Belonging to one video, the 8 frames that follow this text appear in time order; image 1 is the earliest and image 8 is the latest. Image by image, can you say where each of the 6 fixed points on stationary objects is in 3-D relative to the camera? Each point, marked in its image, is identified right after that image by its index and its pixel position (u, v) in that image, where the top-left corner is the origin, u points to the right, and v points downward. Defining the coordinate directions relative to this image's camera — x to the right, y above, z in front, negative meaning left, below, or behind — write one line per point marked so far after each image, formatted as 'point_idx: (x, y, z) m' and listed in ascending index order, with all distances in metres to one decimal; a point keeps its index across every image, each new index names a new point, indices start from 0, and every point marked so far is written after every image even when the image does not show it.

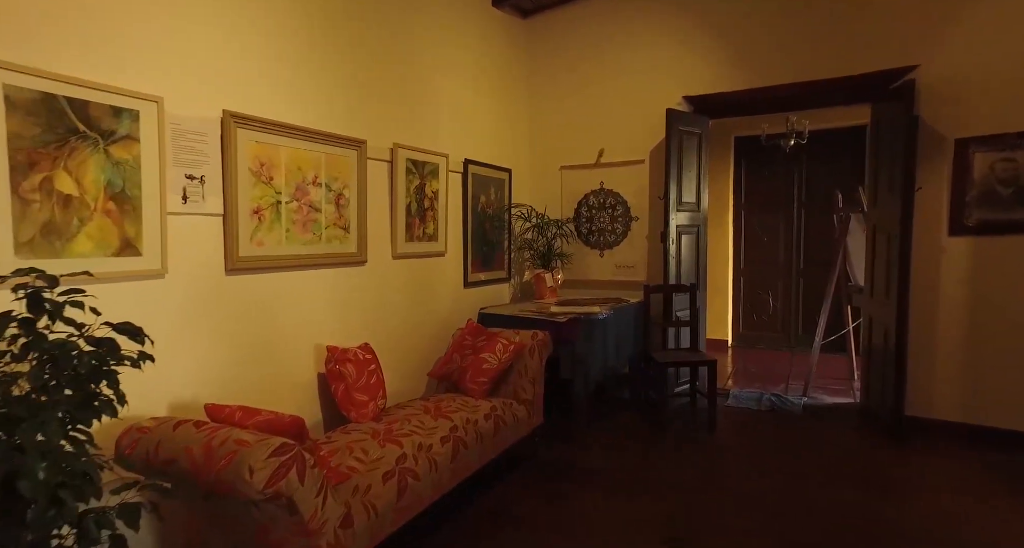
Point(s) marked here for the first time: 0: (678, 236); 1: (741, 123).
0: (+1.2, +0.3, +4.1) m
1: (+2.3, +1.5, +6.0) m
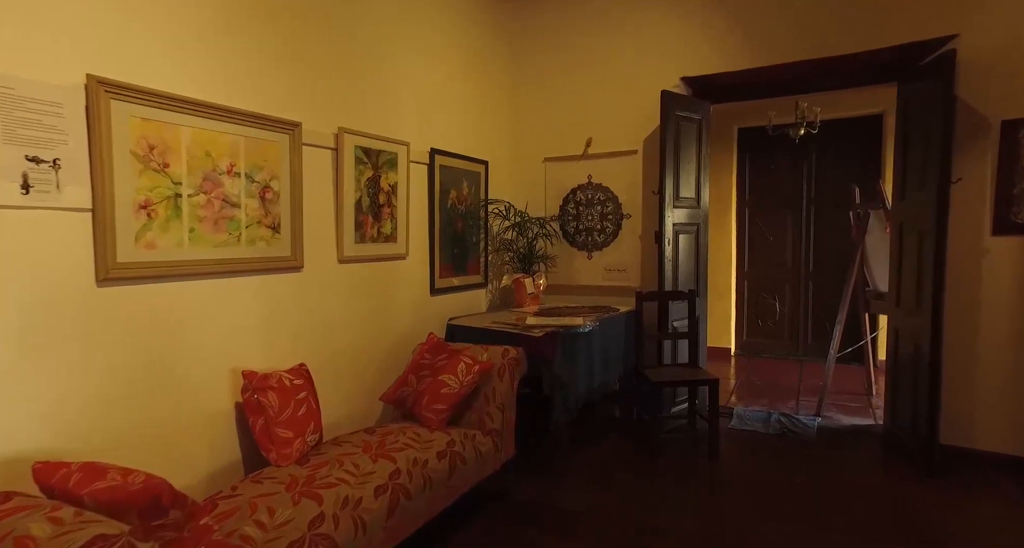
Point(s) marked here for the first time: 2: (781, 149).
0: (+1.0, +0.2, +3.6) m
1: (+2.2, +1.5, +5.5) m
2: (+2.6, +1.2, +5.6) m
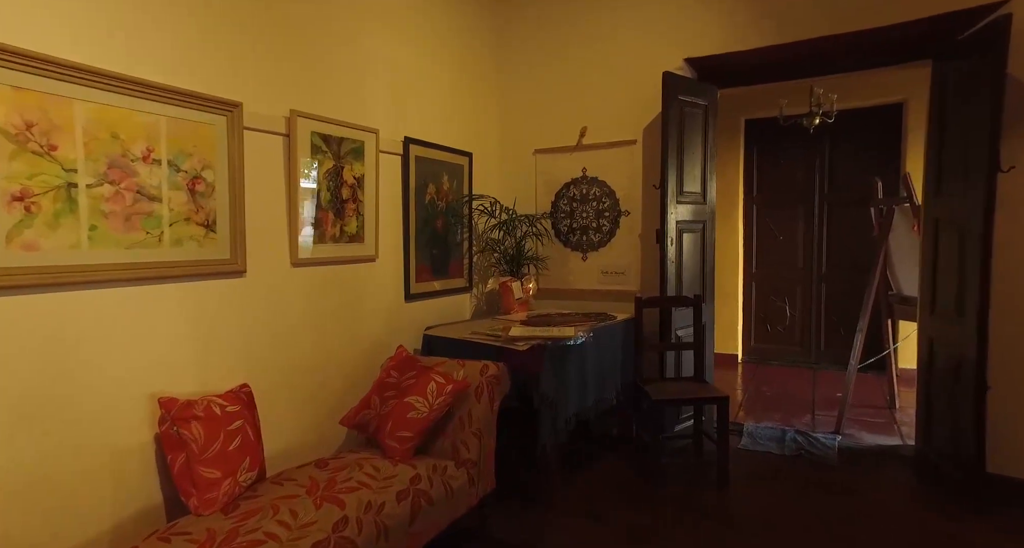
0: (+0.9, +0.2, +3.3) m
1: (+2.1, +1.5, +5.2) m
2: (+2.5, +1.2, +5.2) m
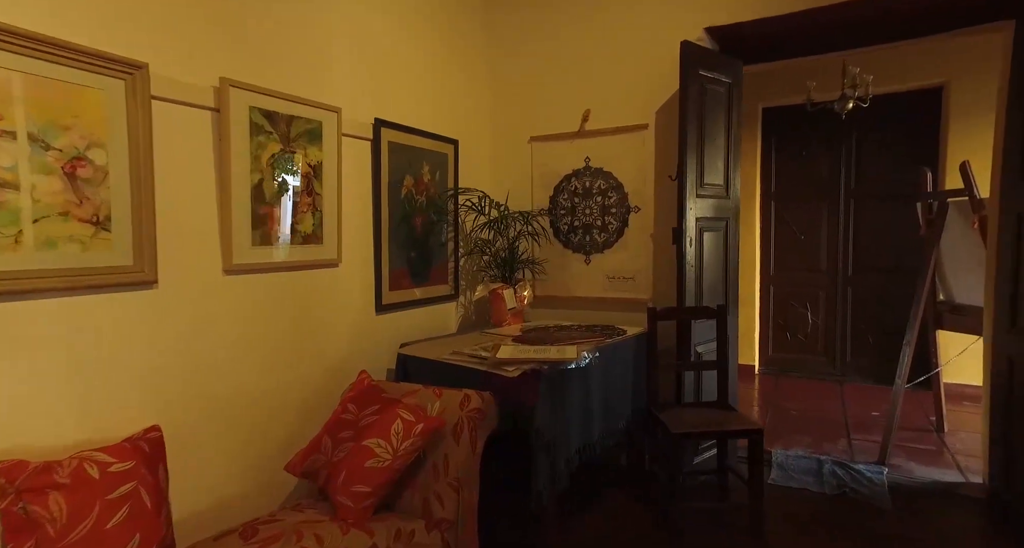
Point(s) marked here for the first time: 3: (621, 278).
0: (+0.9, +0.2, +2.8) m
1: (+2.1, +1.5, +4.7) m
2: (+2.4, +1.1, +4.8) m
3: (+0.6, 0.0, +3.1) m
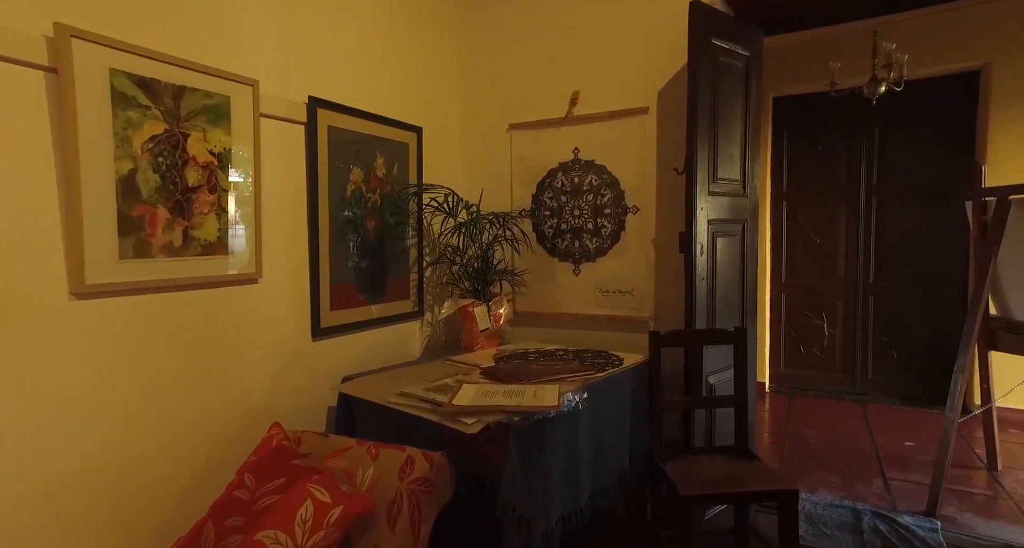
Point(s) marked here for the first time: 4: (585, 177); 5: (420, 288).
0: (+0.8, +0.1, +2.3) m
1: (+1.9, +1.4, +4.2) m
2: (+2.3, +1.1, +4.3) m
3: (+0.5, -0.1, +2.6) m
4: (+0.3, +0.4, +2.7) m
5: (-0.4, -0.1, +2.6) m
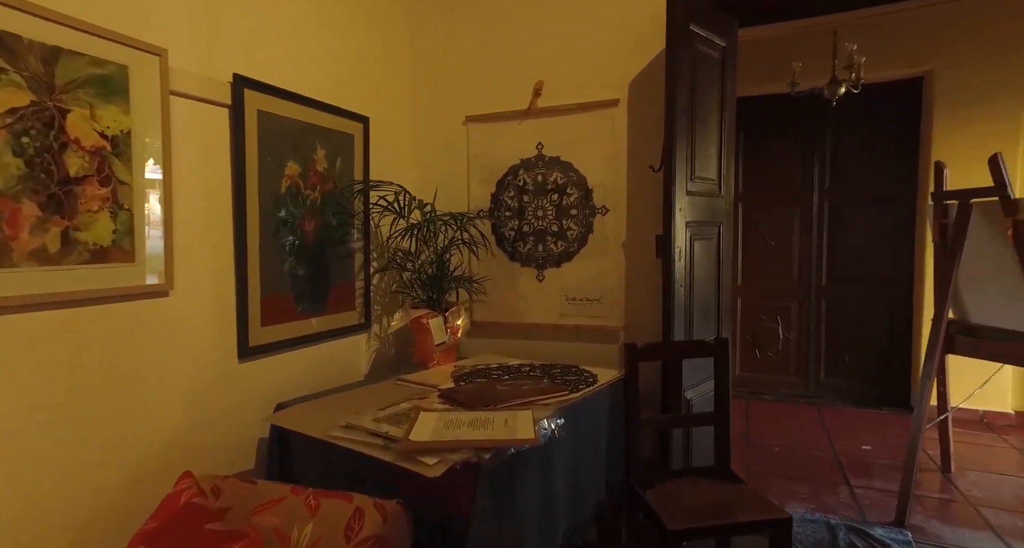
0: (+0.6, +0.1, +2.1) m
1: (+1.6, +1.4, +4.1) m
2: (+2.0, +1.1, +4.2) m
3: (+0.3, -0.1, +2.4) m
4: (+0.2, +0.4, +2.4) m
5: (-0.6, -0.1, +2.3) m
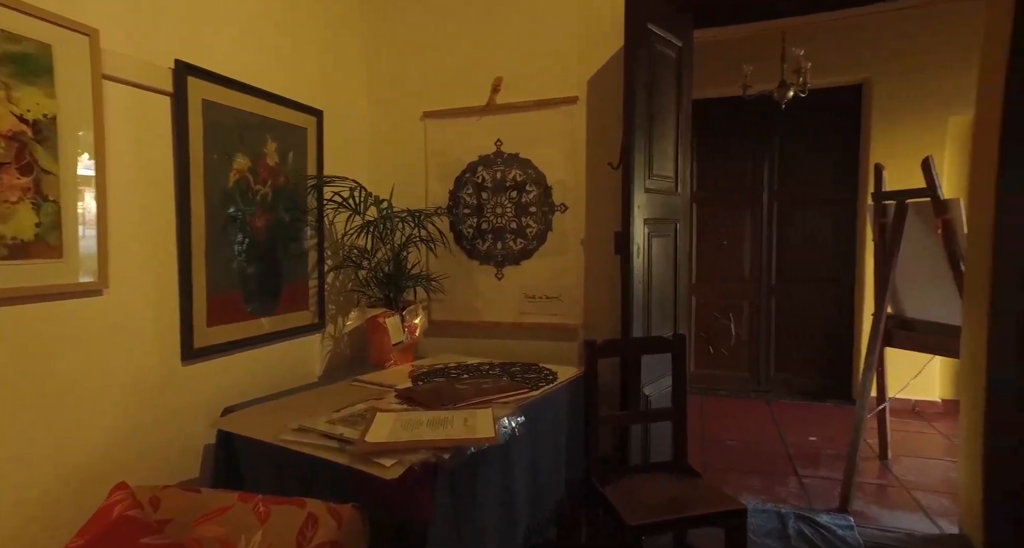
0: (+0.5, +0.1, +2.1) m
1: (+1.3, +1.4, +4.2) m
2: (+1.7, +1.1, +4.3) m
3: (+0.1, -0.1, +2.4) m
4: (0.0, +0.4, +2.4) m
5: (-0.7, -0.1, +2.2) m
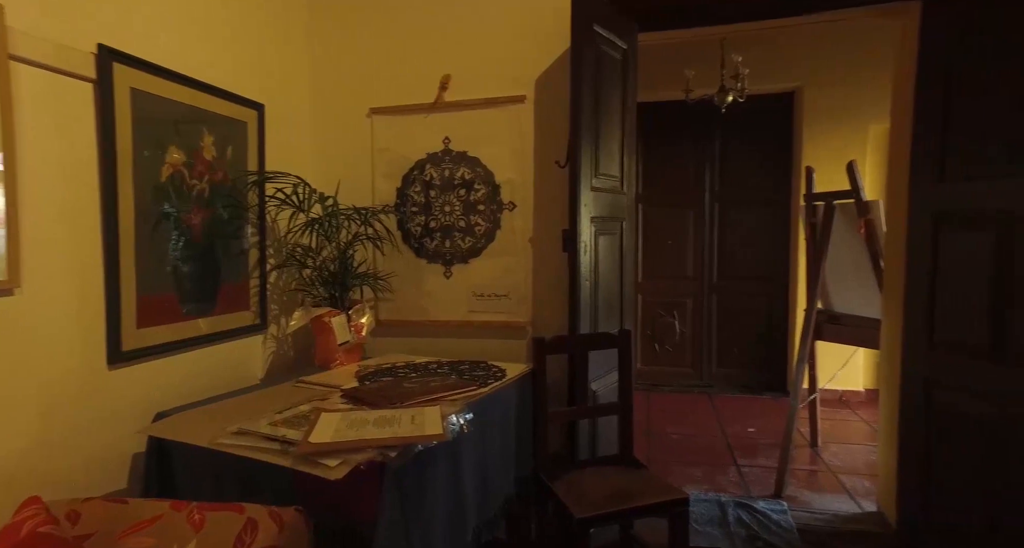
0: (+0.3, +0.1, +2.2) m
1: (+1.0, +1.4, +4.3) m
2: (+1.3, +1.1, +4.5) m
3: (-0.1, -0.1, +2.4) m
4: (-0.2, +0.4, +2.4) m
5: (-0.9, -0.1, +2.2) m
